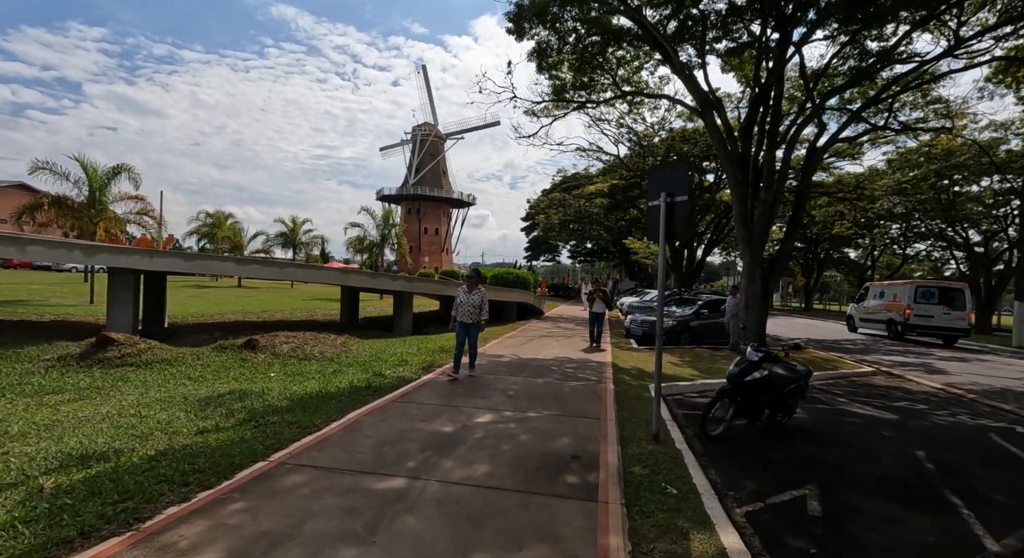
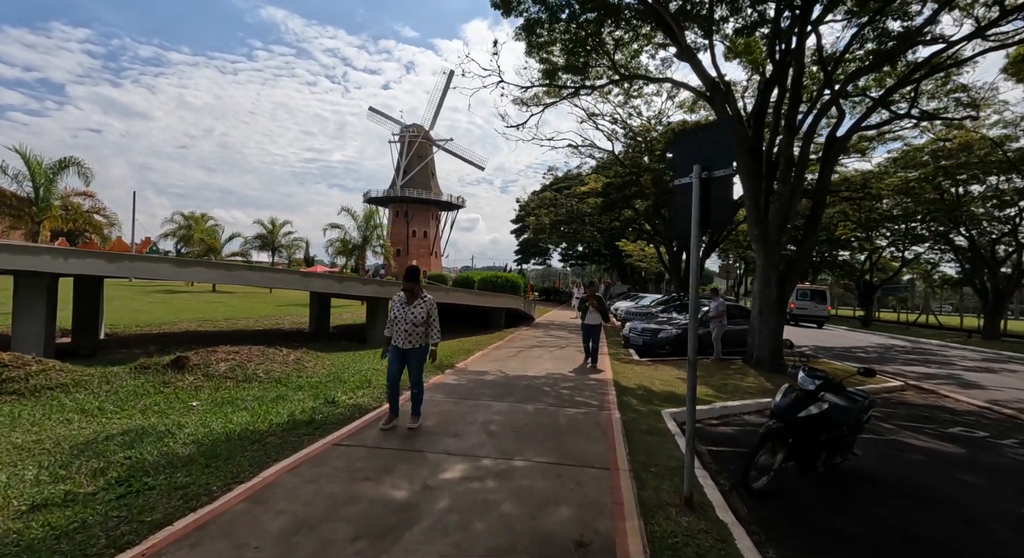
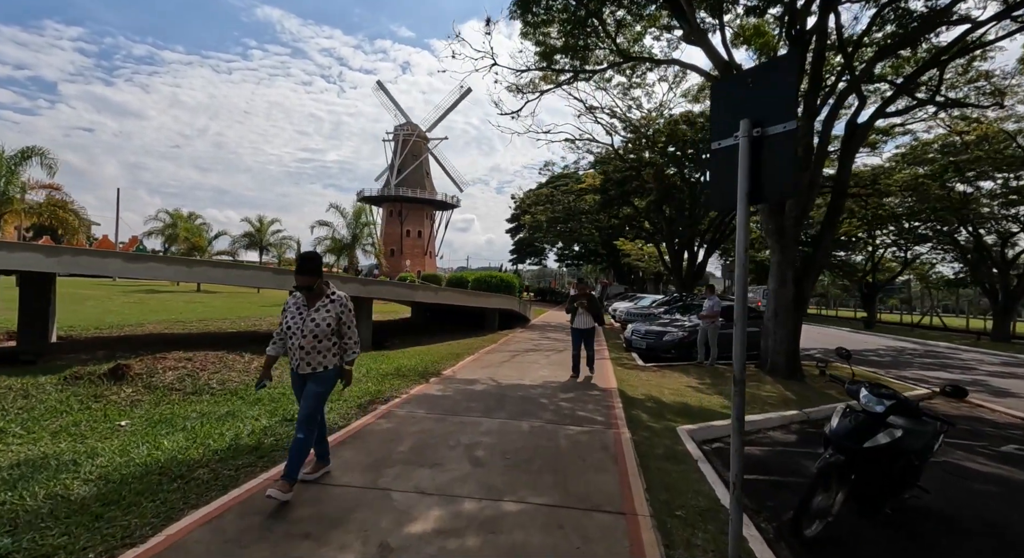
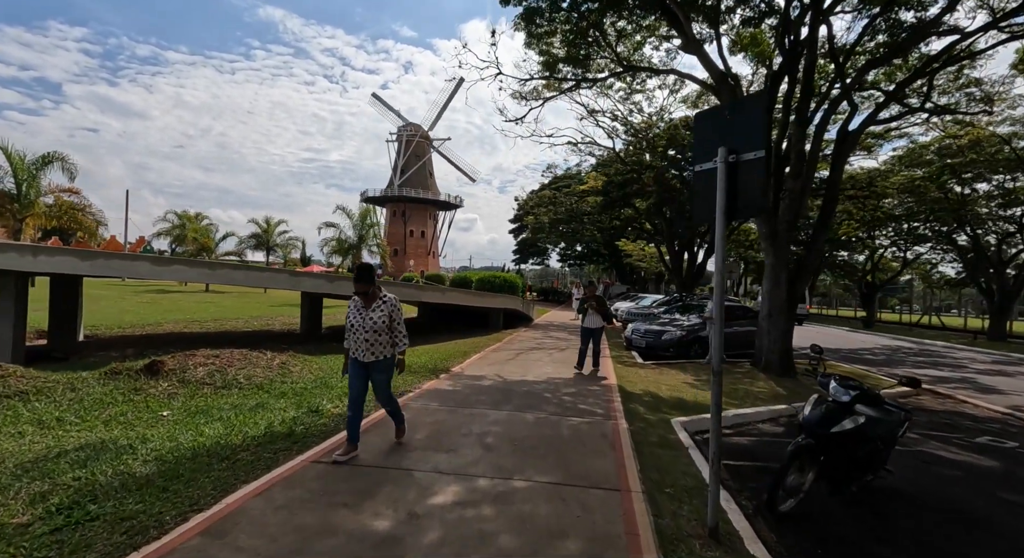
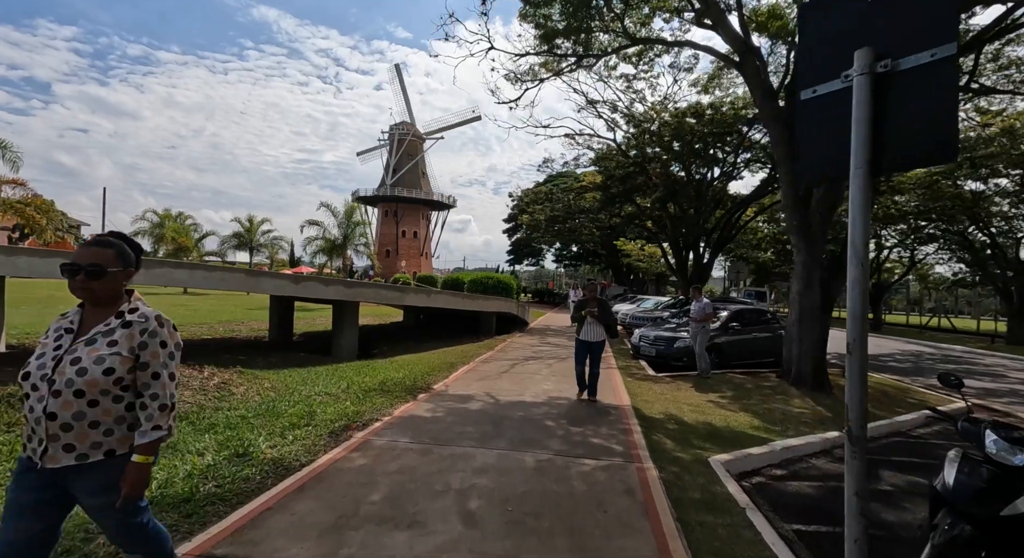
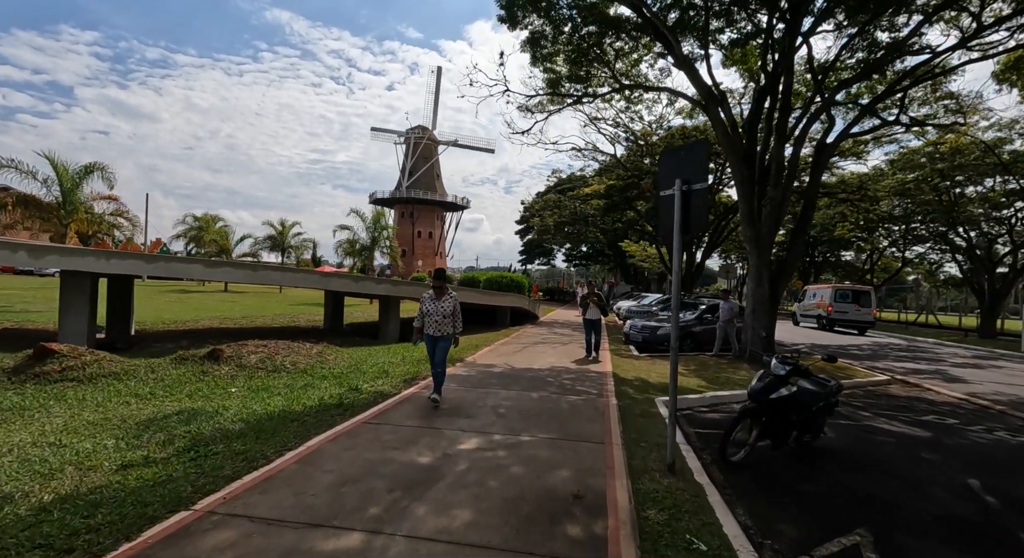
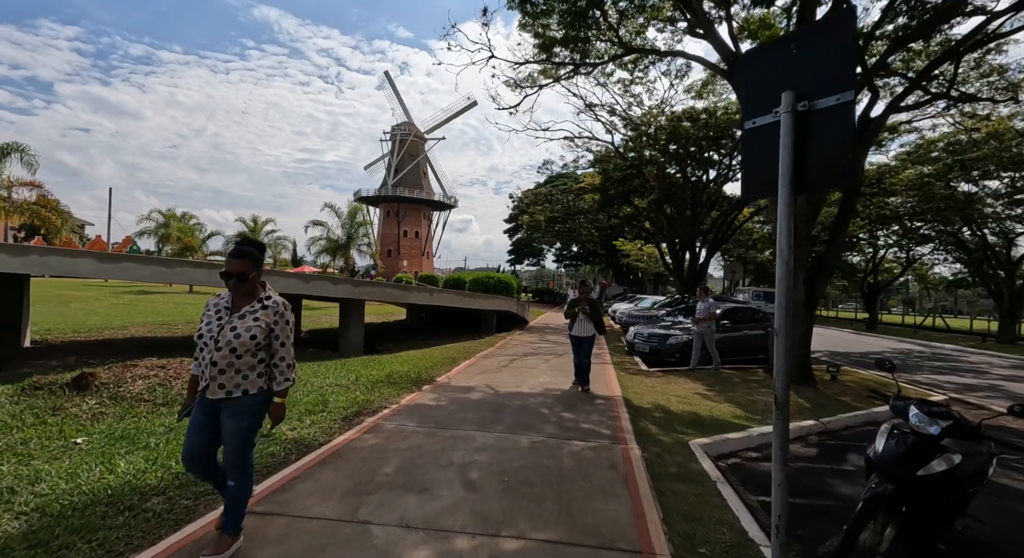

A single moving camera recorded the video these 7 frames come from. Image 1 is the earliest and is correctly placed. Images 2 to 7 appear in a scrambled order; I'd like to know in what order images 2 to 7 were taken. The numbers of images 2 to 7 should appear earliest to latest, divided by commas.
6, 2, 4, 3, 7, 5
